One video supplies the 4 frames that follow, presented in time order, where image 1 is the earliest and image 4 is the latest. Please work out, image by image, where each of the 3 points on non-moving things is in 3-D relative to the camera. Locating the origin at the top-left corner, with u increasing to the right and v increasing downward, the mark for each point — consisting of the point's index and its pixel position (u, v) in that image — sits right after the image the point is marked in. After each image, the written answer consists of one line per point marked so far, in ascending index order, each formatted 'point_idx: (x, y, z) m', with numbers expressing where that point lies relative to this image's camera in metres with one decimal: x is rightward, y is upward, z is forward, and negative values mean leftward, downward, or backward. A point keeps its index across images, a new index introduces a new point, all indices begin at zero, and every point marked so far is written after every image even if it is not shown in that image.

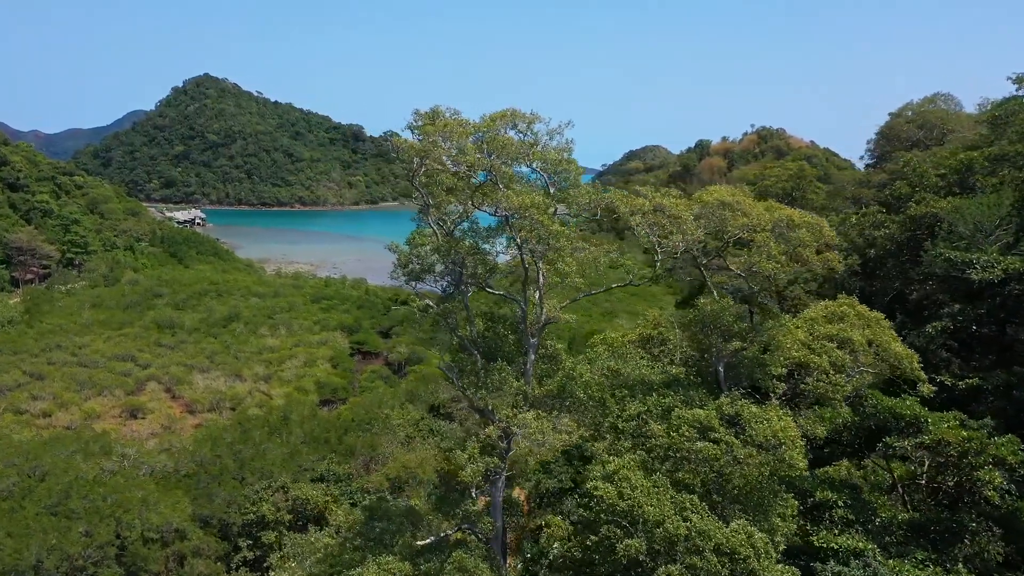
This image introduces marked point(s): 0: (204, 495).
0: (-7.1, -4.8, +14.0) m
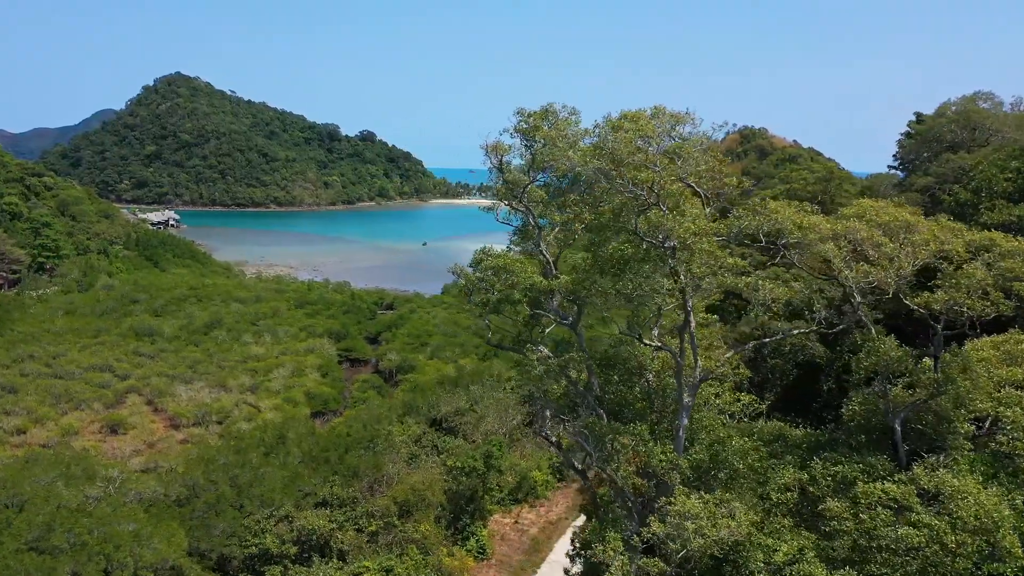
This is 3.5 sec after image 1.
0: (-6.7, -5.1, +13.0) m
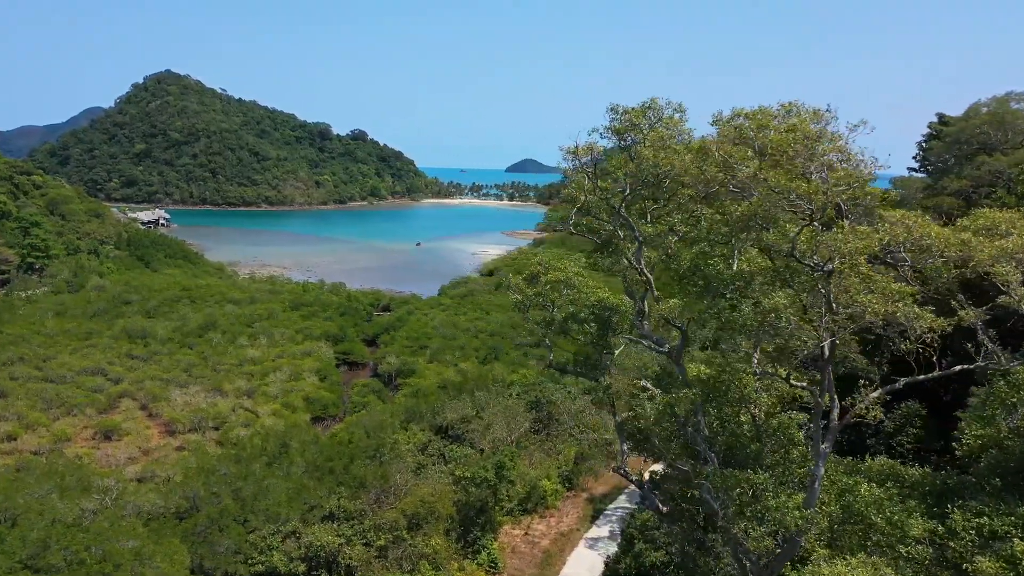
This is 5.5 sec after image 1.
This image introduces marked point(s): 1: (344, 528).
0: (-6.3, -5.2, +12.5) m
1: (-3.6, -5.2, +13.2) m
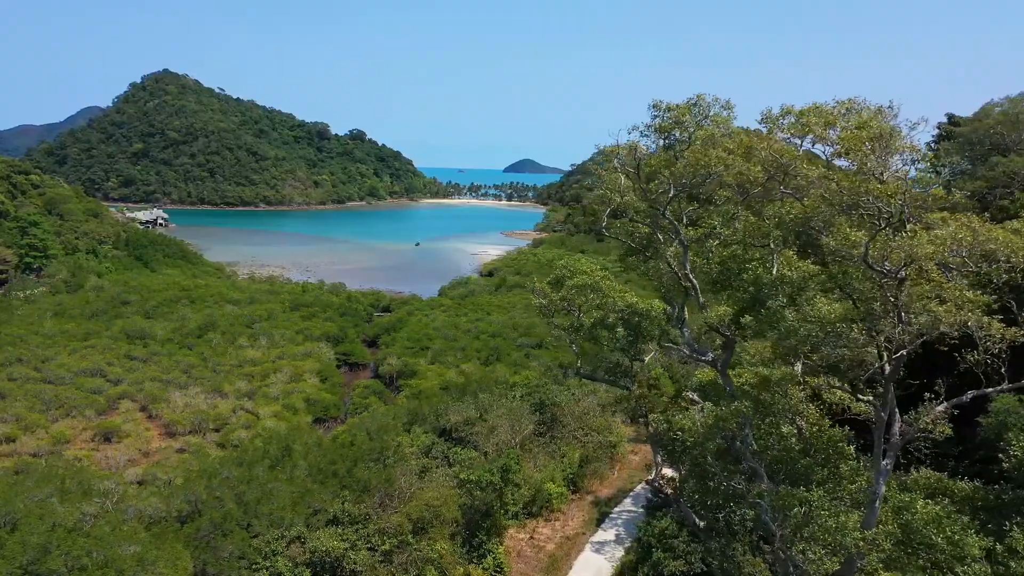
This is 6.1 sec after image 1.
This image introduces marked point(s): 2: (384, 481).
0: (-6.2, -5.2, +12.3) m
1: (-3.5, -5.2, +13.1) m
2: (-3.1, -4.7, +14.8) m
